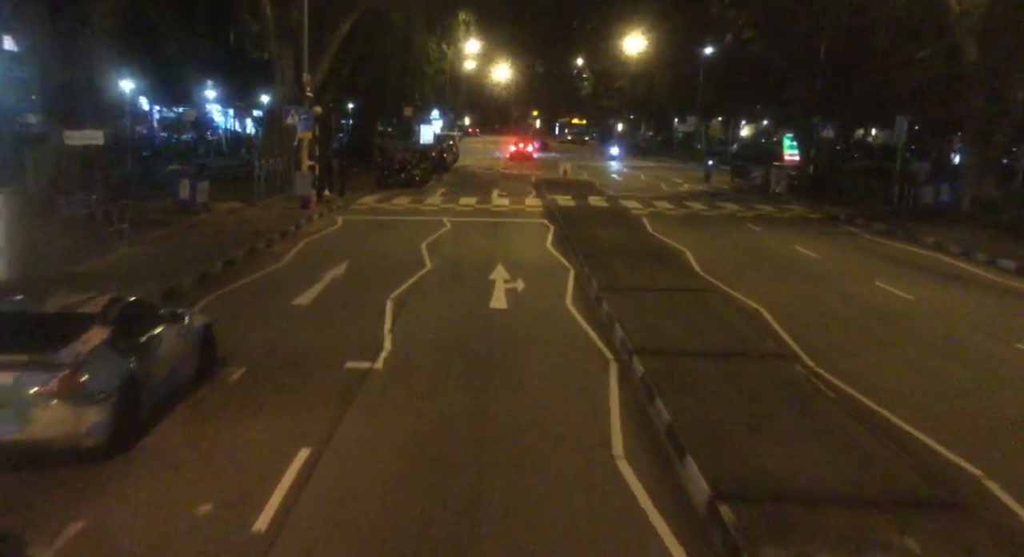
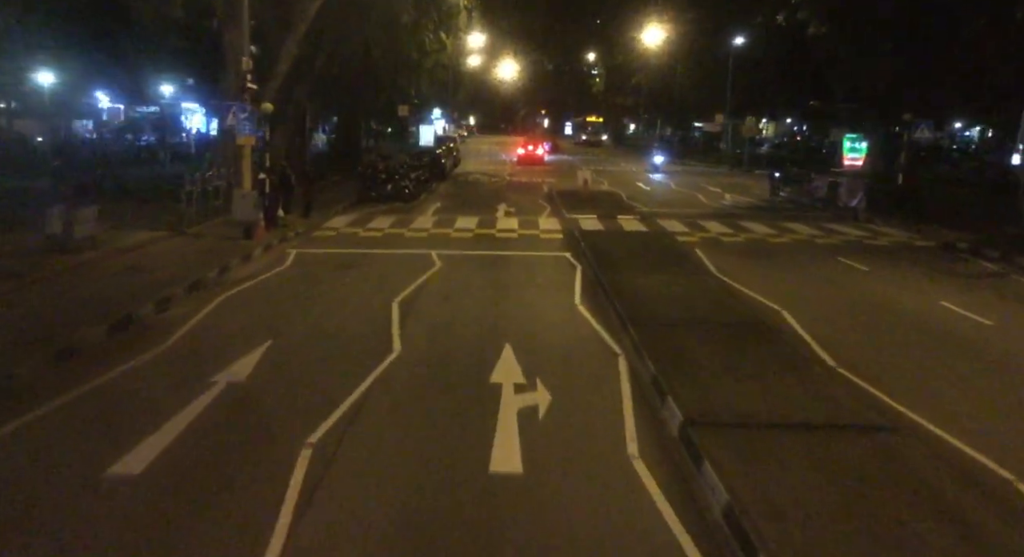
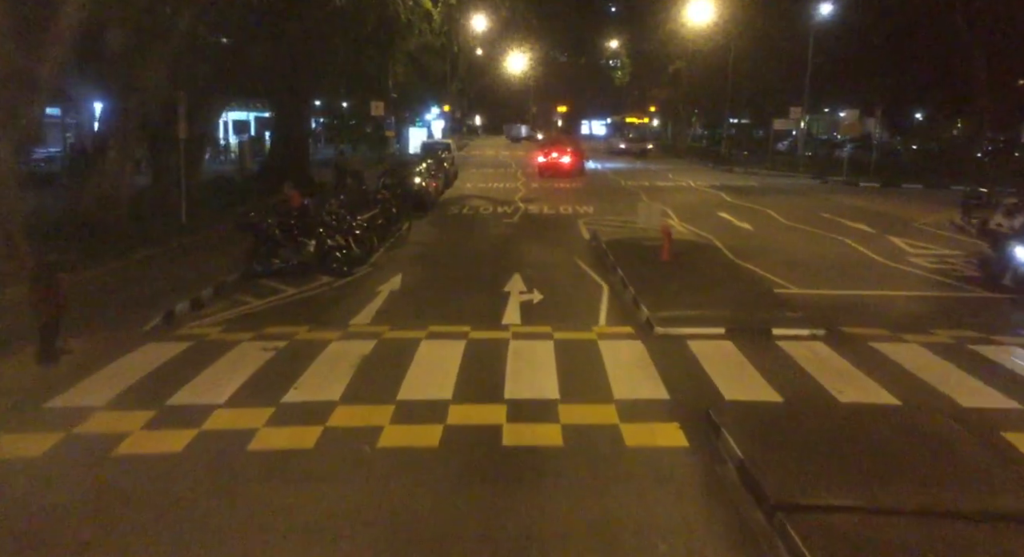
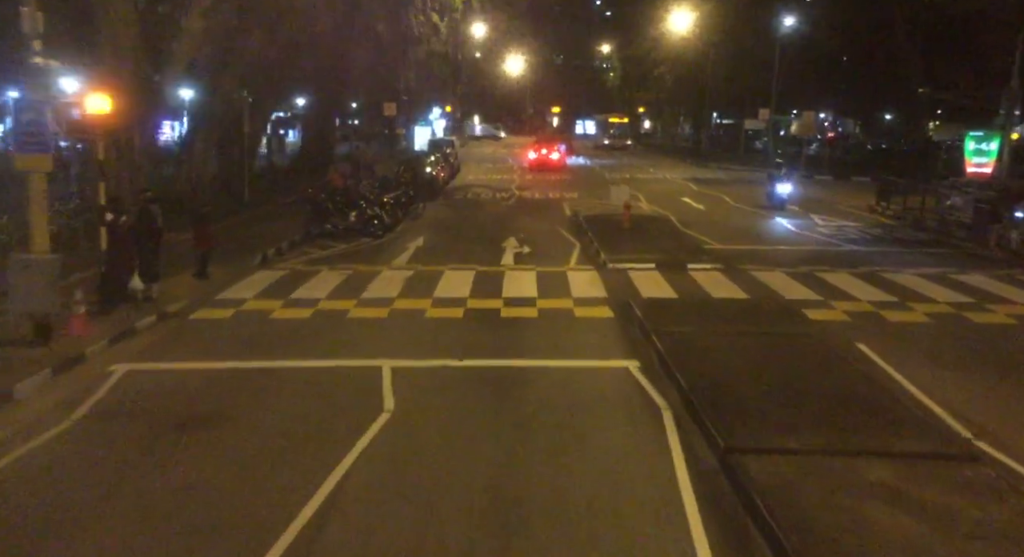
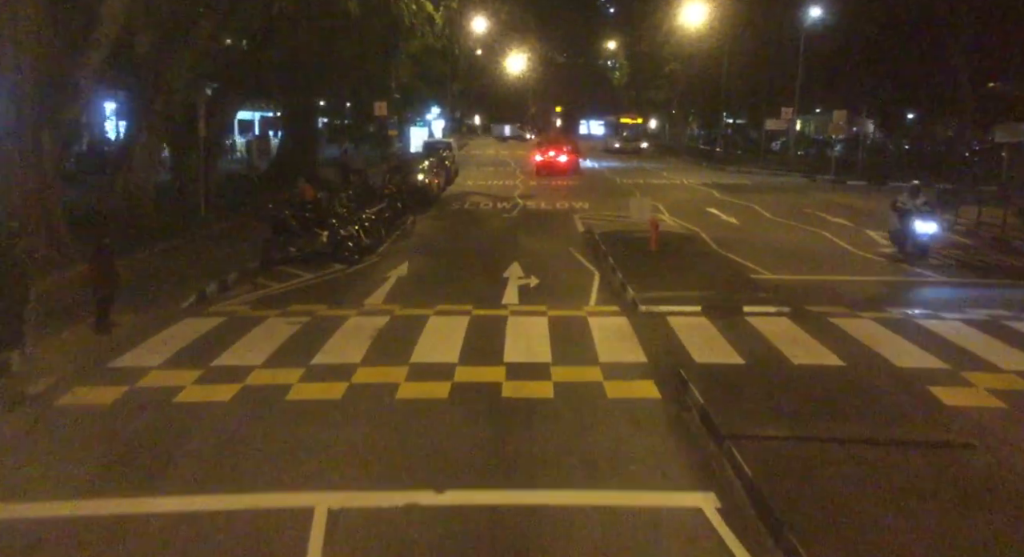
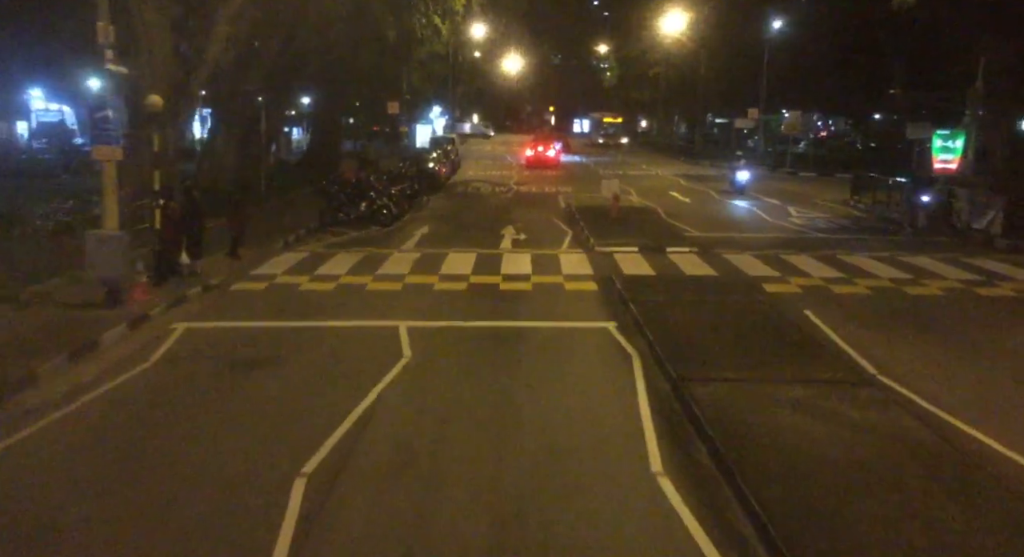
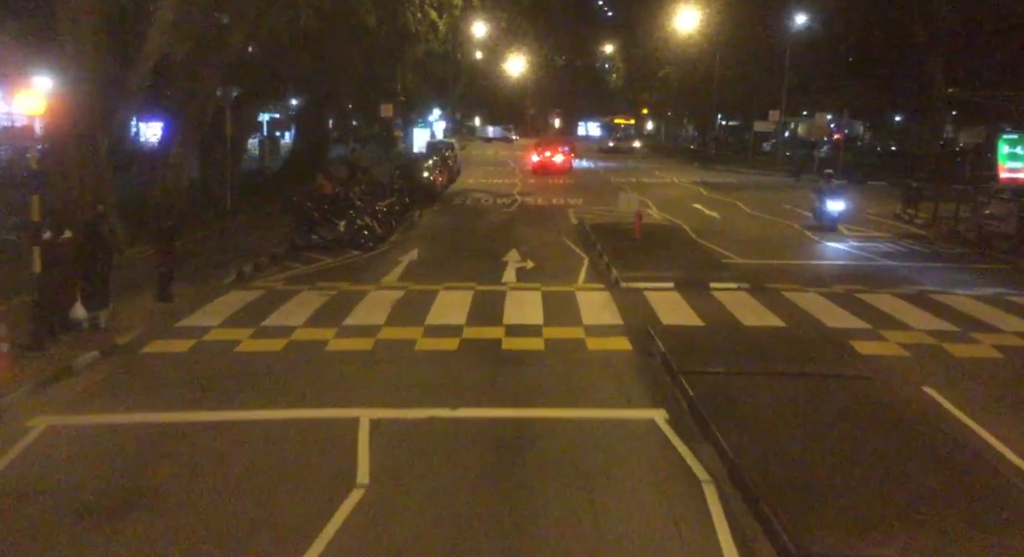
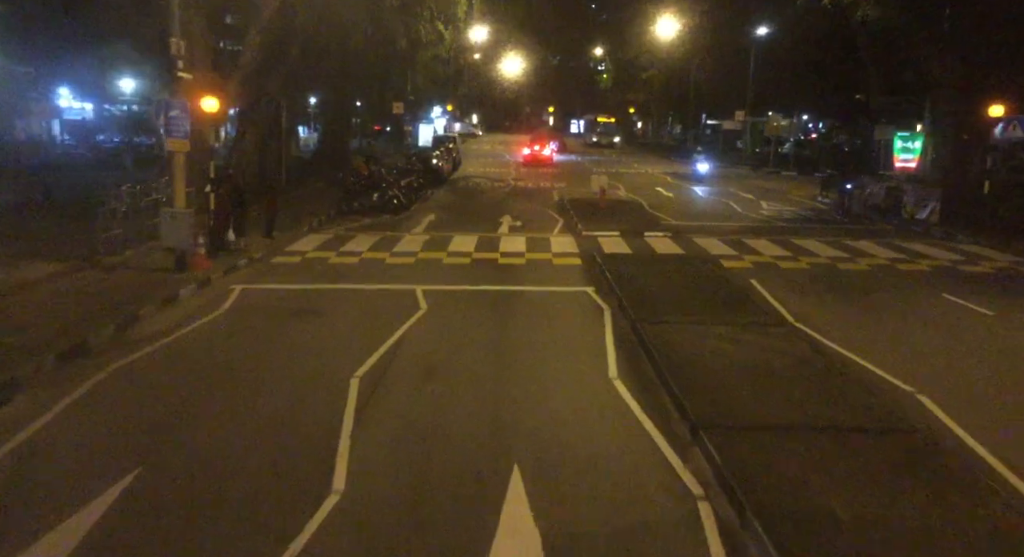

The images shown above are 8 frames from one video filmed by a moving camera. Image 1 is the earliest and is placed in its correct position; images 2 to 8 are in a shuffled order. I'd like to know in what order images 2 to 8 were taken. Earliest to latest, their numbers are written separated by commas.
2, 8, 6, 4, 7, 5, 3
